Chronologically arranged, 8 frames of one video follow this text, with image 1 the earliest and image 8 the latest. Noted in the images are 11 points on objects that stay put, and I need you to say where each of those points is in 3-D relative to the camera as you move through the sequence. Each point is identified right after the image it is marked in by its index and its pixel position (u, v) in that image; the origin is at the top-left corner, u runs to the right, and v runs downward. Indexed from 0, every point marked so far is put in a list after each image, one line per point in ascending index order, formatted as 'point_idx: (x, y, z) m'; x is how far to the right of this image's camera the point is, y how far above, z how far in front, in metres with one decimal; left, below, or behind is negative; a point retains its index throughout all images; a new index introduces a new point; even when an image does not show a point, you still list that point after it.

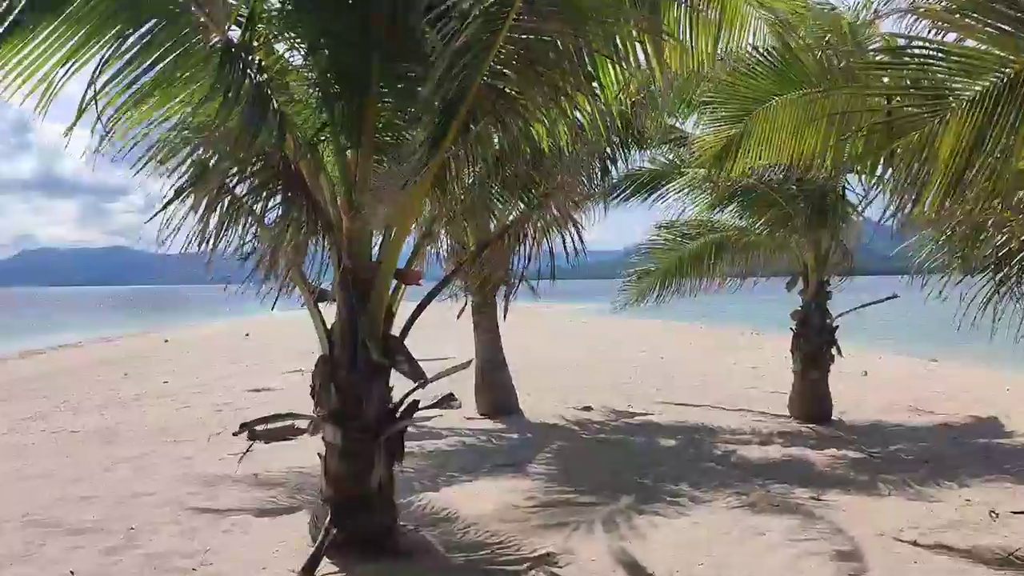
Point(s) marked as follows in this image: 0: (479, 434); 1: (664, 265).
0: (-0.2, -1.0, +6.0) m
1: (+1.2, +0.2, +7.3) m
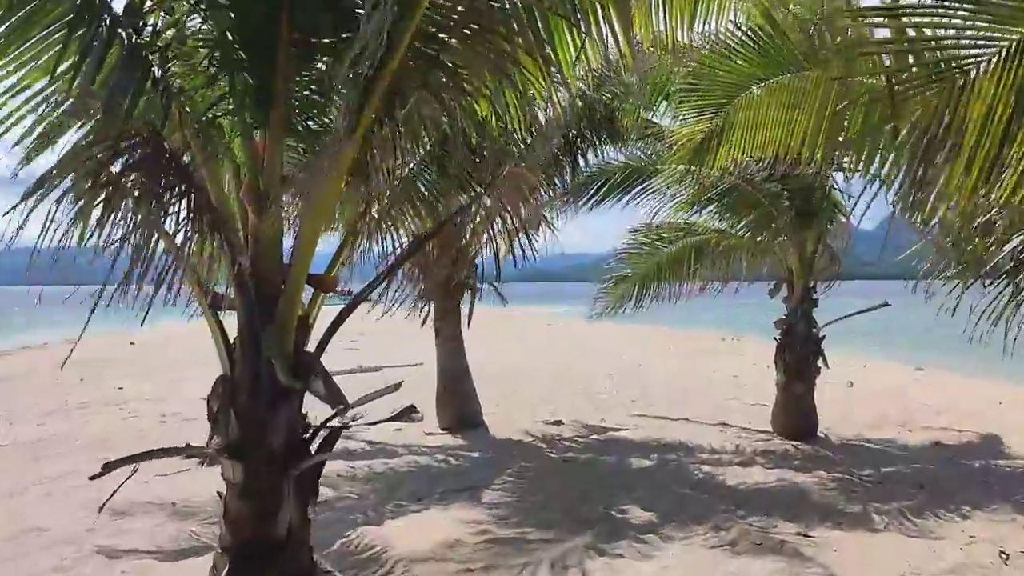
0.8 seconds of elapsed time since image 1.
0: (-0.5, -1.0, +5.6) m
1: (+1.0, +0.1, +6.8) m
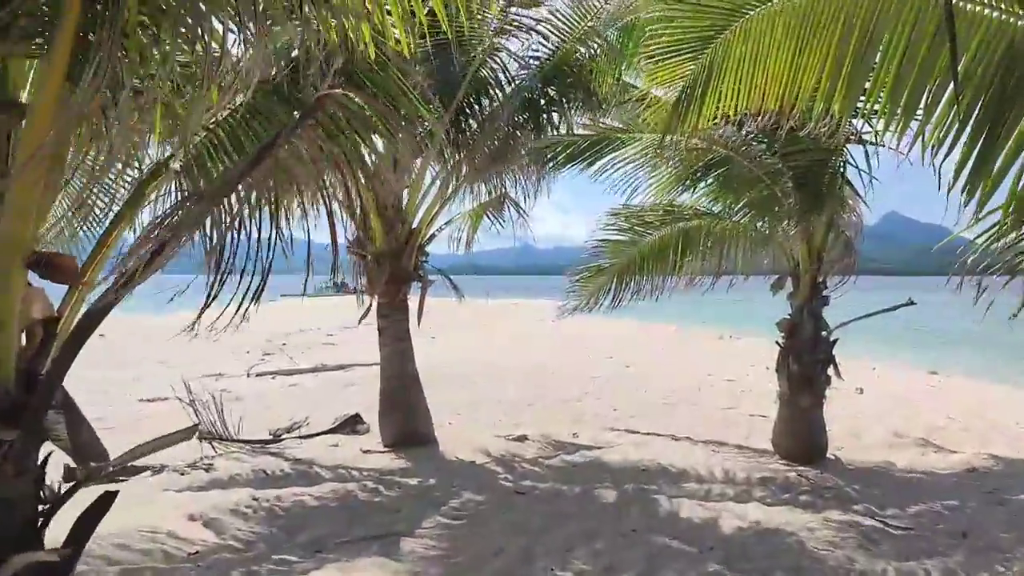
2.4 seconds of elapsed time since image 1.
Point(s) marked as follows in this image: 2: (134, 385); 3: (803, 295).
0: (-0.7, -1.0, +4.6) m
1: (+0.7, +0.2, +5.9) m
2: (-4.4, -1.1, +10.4) m
3: (+1.6, 0.0, +5.1) m
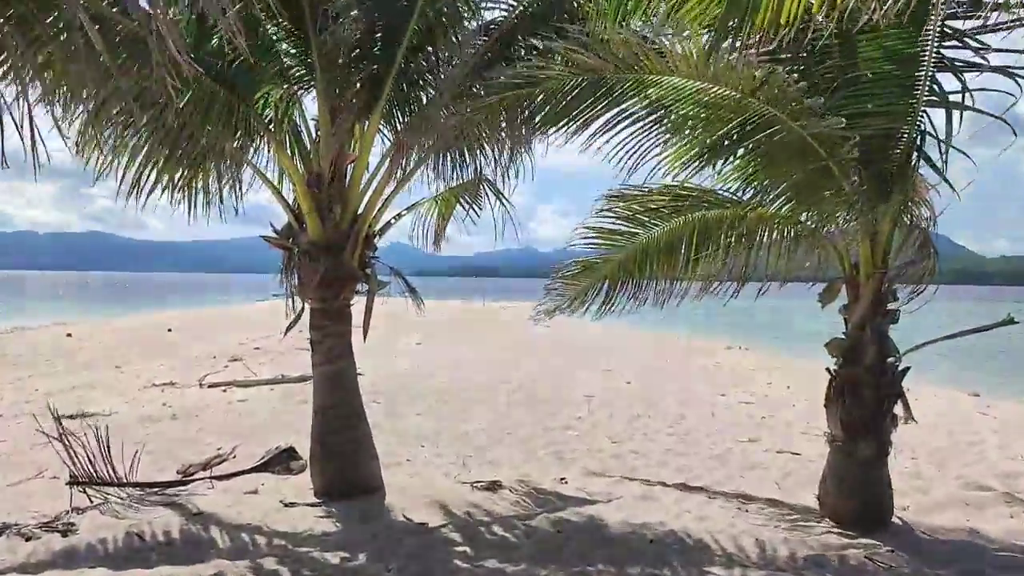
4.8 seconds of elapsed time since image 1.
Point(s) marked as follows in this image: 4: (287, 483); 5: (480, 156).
0: (-0.9, -1.0, +3.4) m
1: (+0.6, +0.1, +4.6) m
2: (-4.5, -1.1, +9.1) m
3: (+1.5, -0.1, +3.9) m
4: (-1.2, -1.0, +4.6) m
5: (-0.2, +0.6, +4.4) m
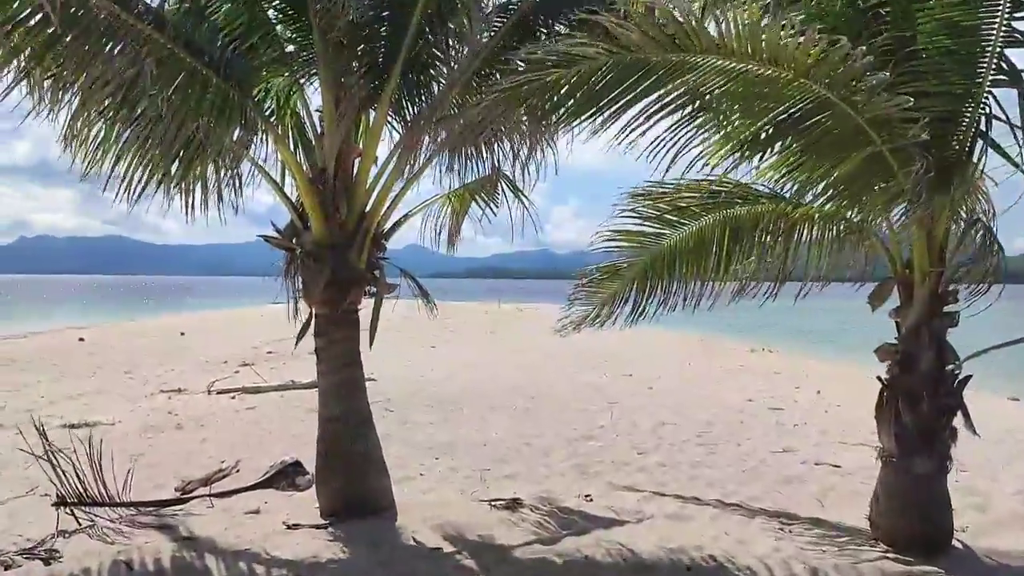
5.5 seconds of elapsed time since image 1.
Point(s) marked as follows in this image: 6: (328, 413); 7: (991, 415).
0: (-0.8, -1.0, +3.1) m
1: (+0.7, +0.1, +4.3) m
2: (-4.3, -1.2, +8.9) m
3: (+1.6, -0.1, +3.5) m
4: (-1.1, -1.0, +4.3) m
5: (-0.1, +0.6, +4.1) m
6: (-0.8, -0.6, +4.0) m
7: (+4.3, -1.1, +8.0) m
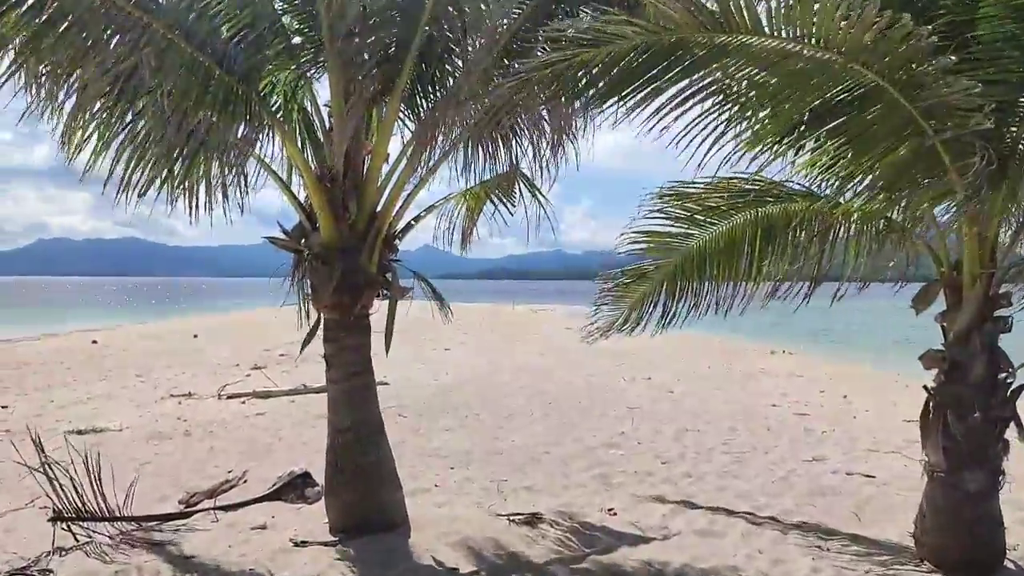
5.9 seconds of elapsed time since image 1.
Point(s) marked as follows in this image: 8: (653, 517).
0: (-0.7, -1.0, +2.9) m
1: (+0.7, +0.1, +4.1) m
2: (-4.2, -1.2, +8.7) m
3: (+1.7, -0.1, +3.3) m
4: (-1.0, -1.0, +4.1) m
5: (0.0, +0.6, +3.9) m
6: (-0.7, -0.6, +3.8) m
7: (+4.4, -1.1, +7.8) m
8: (+0.6, -1.0, +4.1) m
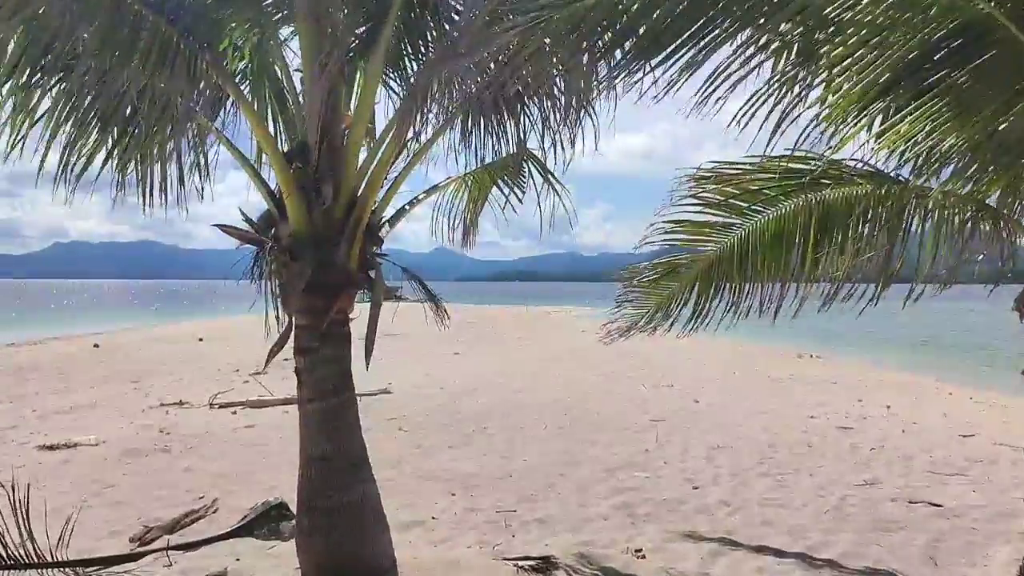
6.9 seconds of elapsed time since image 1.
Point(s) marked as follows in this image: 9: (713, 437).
0: (-0.7, -1.0, +2.2) m
1: (+0.8, +0.1, +3.4) m
2: (-4.1, -1.2, +8.1) m
3: (+1.7, -0.1, +2.6) m
4: (-0.9, -1.0, +3.5) m
5: (0.0, +0.6, +3.3) m
6: (-0.7, -0.6, +3.2) m
7: (+4.5, -1.1, +7.0) m
8: (+0.7, -1.0, +3.4) m
9: (+1.3, -1.0, +6.0) m
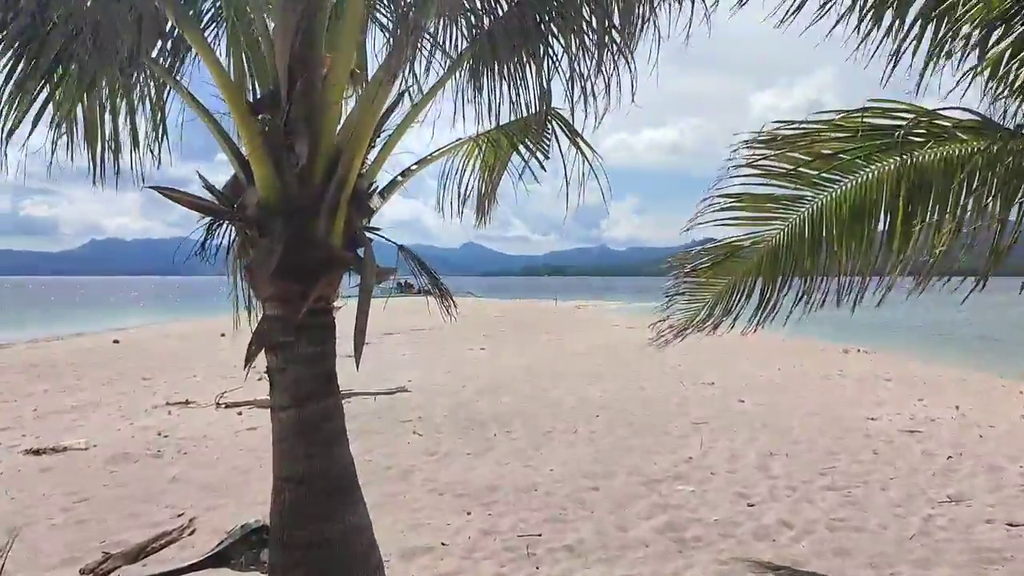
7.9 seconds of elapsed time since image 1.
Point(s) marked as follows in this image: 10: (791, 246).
0: (-0.7, -1.0, +1.6) m
1: (+0.8, +0.2, +2.8) m
2: (-3.8, -1.1, +7.6) m
3: (+1.7, 0.0, +2.0) m
4: (-0.9, -1.0, +2.9) m
5: (+0.1, +0.7, +2.6) m
6: (-0.6, -0.5, +2.6) m
7: (+4.7, -1.0, +6.3) m
8: (+0.7, -1.0, +2.8) m
9: (+1.5, -0.9, +5.3) m
10: (+0.9, +0.1, +2.8) m
